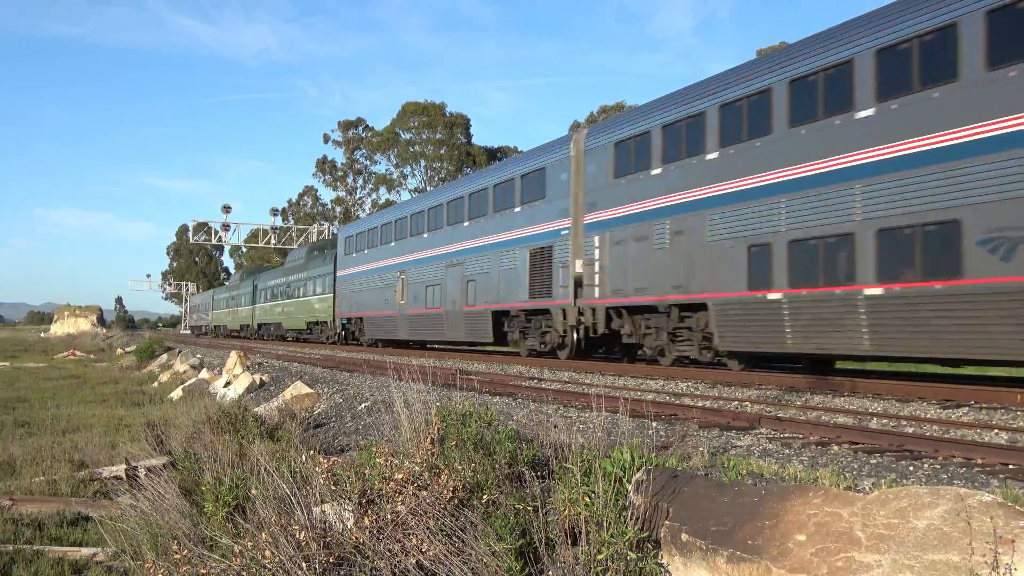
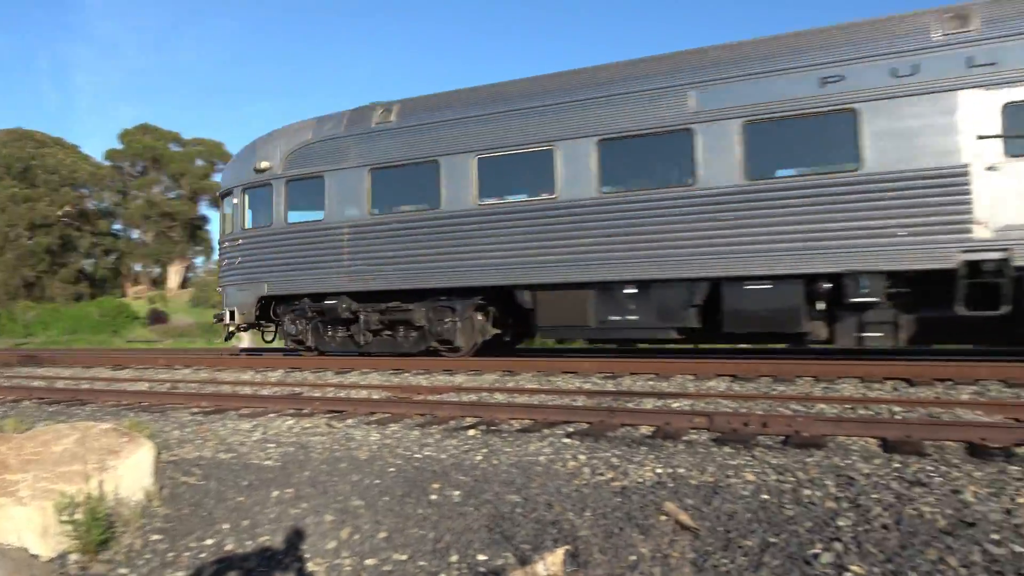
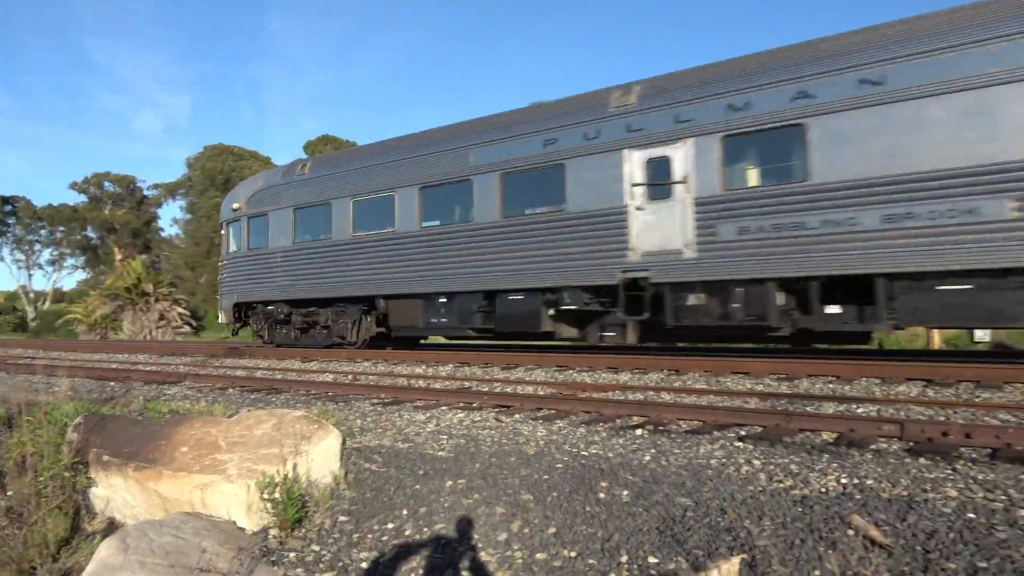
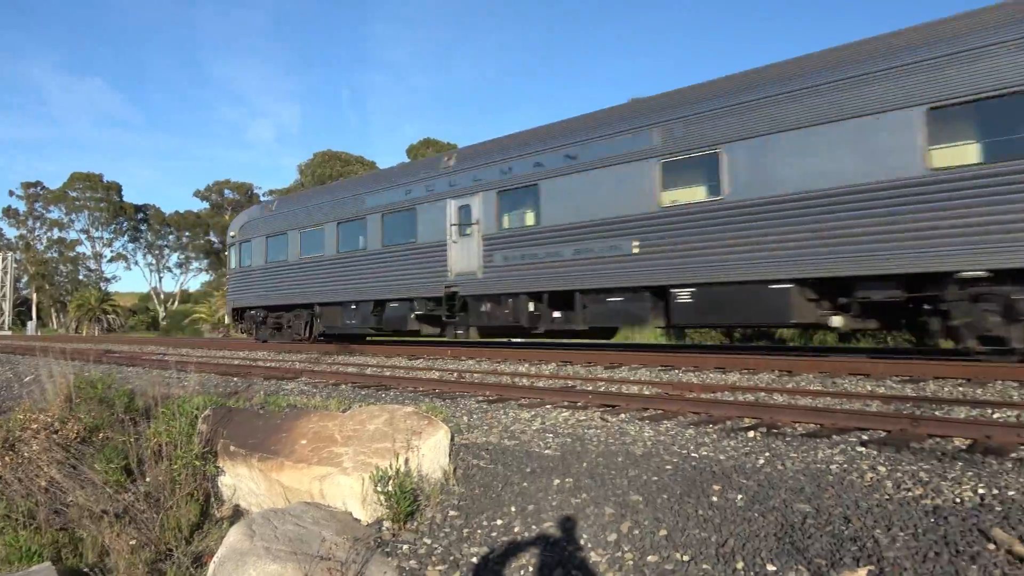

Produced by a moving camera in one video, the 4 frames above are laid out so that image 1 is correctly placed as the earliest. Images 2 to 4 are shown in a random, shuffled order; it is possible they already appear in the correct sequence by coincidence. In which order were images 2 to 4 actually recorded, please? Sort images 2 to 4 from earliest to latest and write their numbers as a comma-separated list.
4, 3, 2
